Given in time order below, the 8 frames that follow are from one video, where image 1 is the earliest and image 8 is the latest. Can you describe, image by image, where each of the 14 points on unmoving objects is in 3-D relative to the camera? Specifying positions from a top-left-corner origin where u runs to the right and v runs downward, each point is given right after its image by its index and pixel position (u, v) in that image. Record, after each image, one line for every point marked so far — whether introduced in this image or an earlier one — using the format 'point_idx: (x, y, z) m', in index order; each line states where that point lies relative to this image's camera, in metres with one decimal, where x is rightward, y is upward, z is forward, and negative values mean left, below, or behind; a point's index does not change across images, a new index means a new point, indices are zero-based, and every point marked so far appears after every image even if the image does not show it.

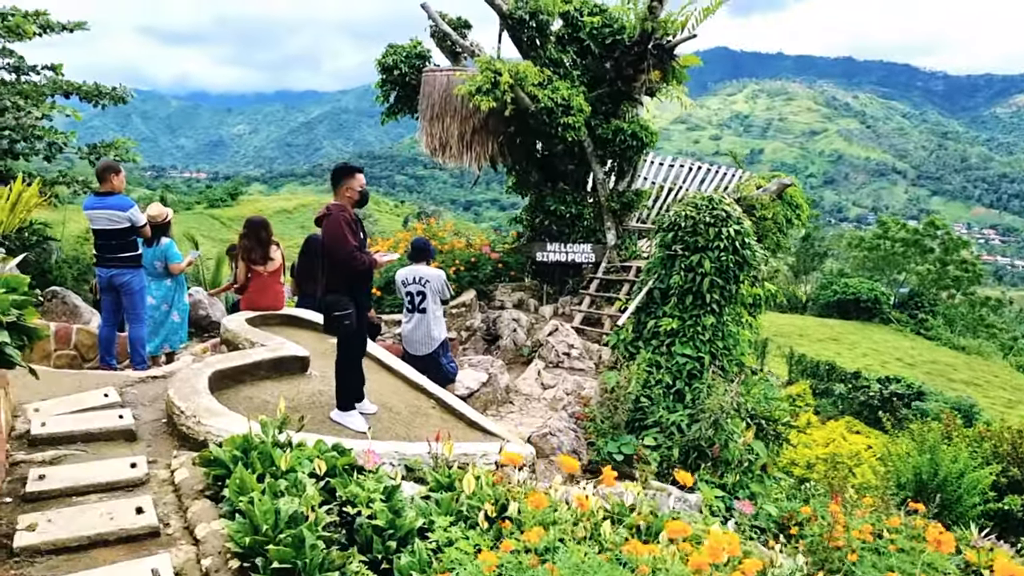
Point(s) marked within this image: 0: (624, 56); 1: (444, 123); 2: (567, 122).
0: (+1.3, +2.7, +9.7) m
1: (-0.8, +1.9, +9.6) m
2: (+0.6, +1.8, +9.1) m
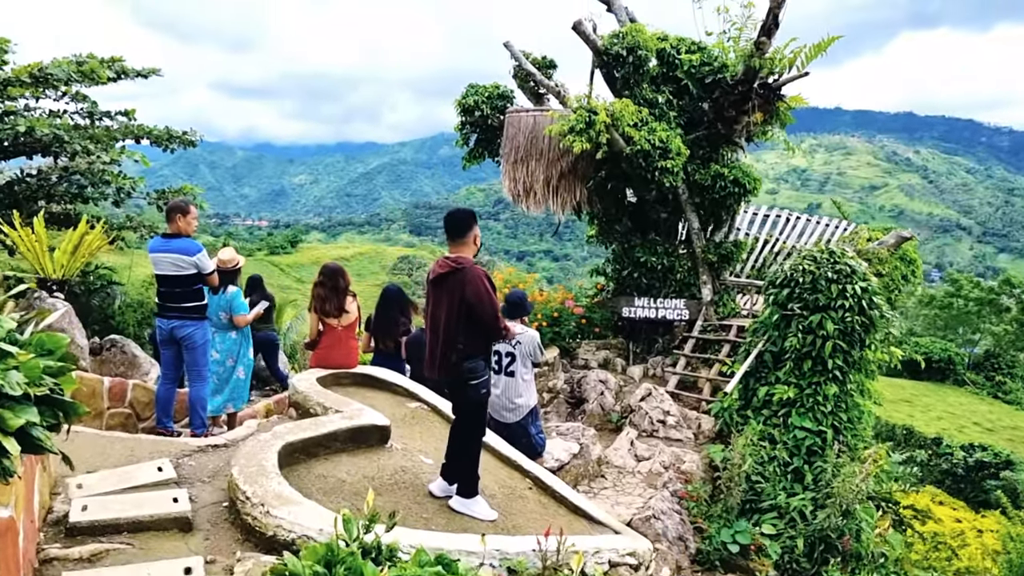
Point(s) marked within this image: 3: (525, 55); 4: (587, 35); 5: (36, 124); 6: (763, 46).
0: (+2.3, +2.0, +9.0) m
1: (+0.2, +1.3, +8.9) m
2: (+1.5, +1.2, +8.4) m
3: (+0.2, +2.8, +10.1) m
4: (+0.7, +2.4, +8.2) m
5: (-5.0, +1.7, +9.1) m
6: (+2.5, +2.4, +8.4) m
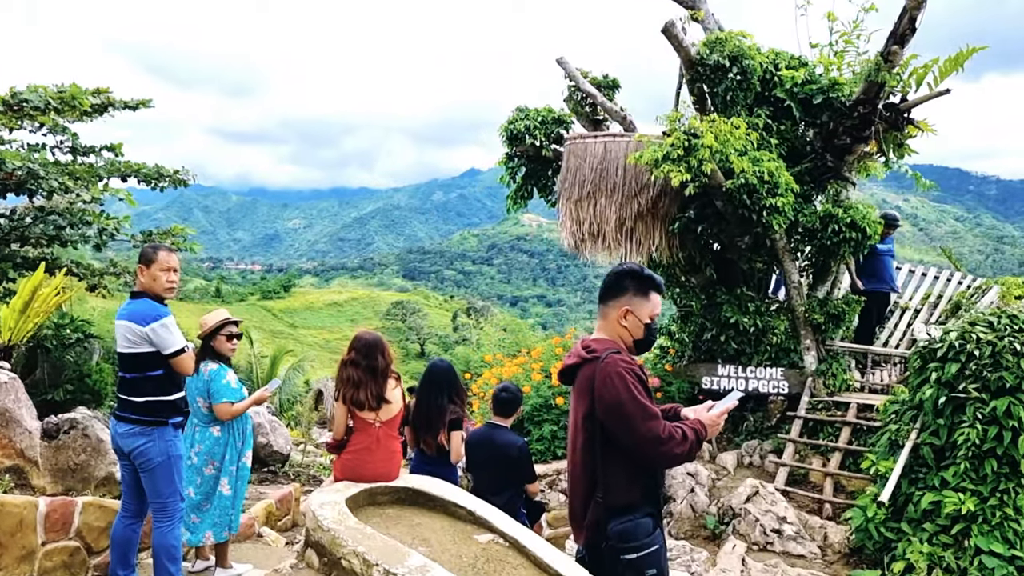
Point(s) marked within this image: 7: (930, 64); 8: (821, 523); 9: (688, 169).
0: (+2.8, +1.4, +7.3) m
1: (+0.7, +0.7, +7.2) m
2: (+2.0, +0.7, +6.6) m
3: (+0.7, +2.1, +8.4) m
4: (+1.3, +1.9, +6.5) m
5: (-4.4, +1.2, +7.3) m
6: (+3.0, +1.8, +6.8) m
7: (+3.5, +1.9, +7.1) m
8: (+2.3, -1.8, +6.4) m
9: (+1.3, +0.9, +6.2) m
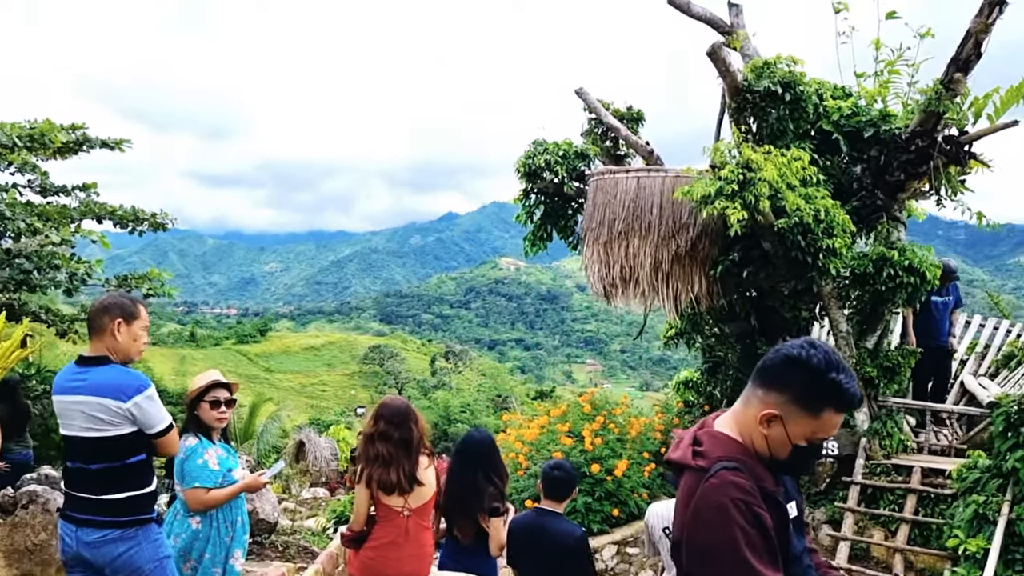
0: (+3.0, +1.0, +6.7) m
1: (+0.9, +0.3, +6.5) m
2: (+2.2, +0.3, +6.0) m
3: (+0.8, +1.7, +7.8) m
4: (+1.5, +1.5, +5.9) m
5: (-4.3, +0.8, +6.5) m
6: (+3.2, +1.5, +6.2) m
7: (+3.7, +1.5, +6.5) m
8: (+2.5, -2.1, +5.6) m
9: (+1.5, +0.5, +5.5) m
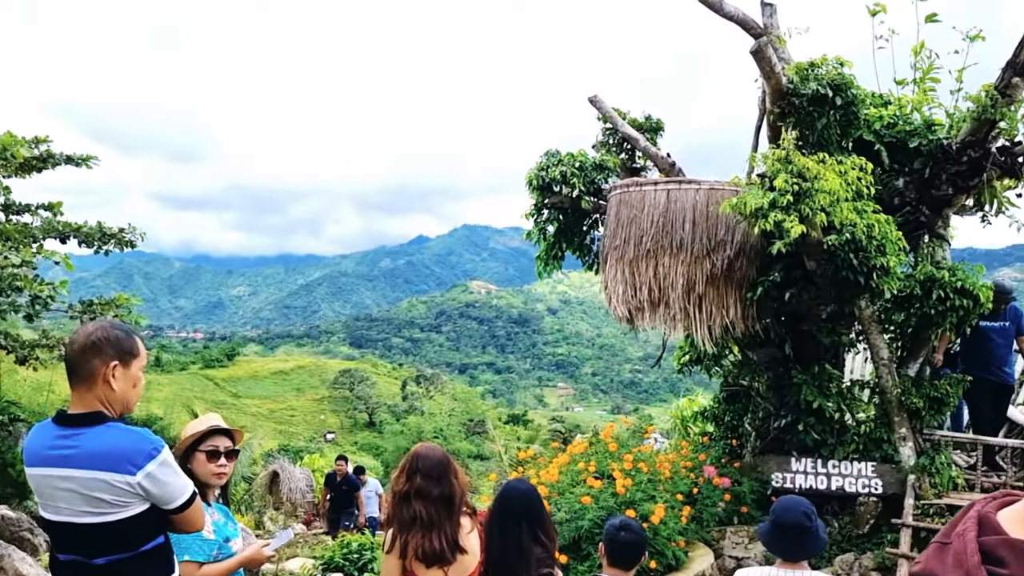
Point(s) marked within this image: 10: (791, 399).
0: (+3.1, +0.9, +6.2) m
1: (+1.0, +0.1, +5.9) m
2: (+2.4, +0.1, +5.4) m
3: (+0.9, +1.5, +7.2) m
4: (+1.6, +1.4, +5.4) m
5: (-4.1, +0.6, +5.7) m
6: (+3.4, +1.3, +5.7) m
7: (+3.8, +1.3, +6.0) m
8: (+2.7, -2.3, +5.0) m
9: (+1.6, +0.4, +4.9) m
10: (+2.2, -0.9, +6.6) m
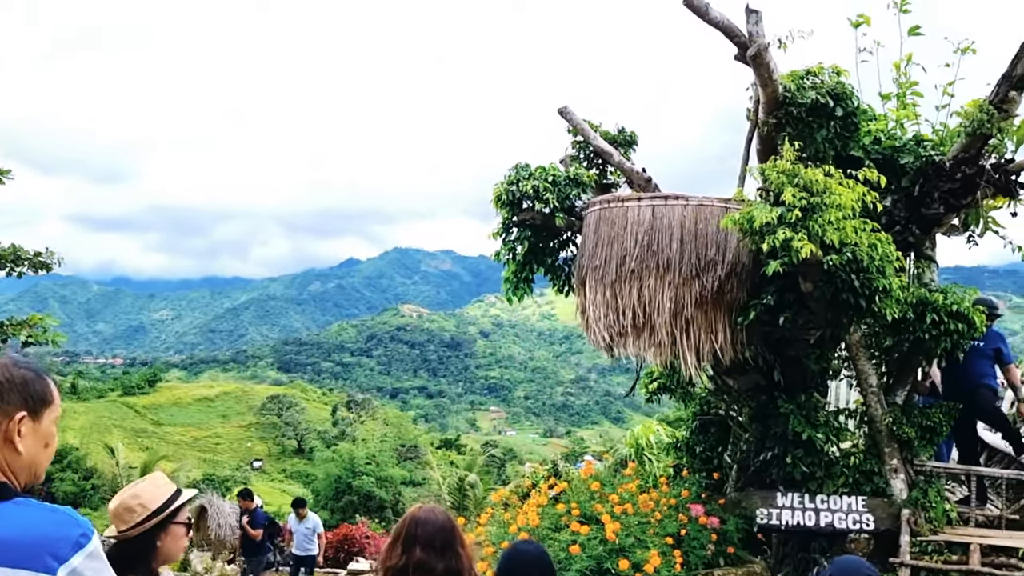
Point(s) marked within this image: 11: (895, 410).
0: (+2.9, +0.7, +5.9) m
1: (+0.8, 0.0, +5.4) m
2: (+2.2, 0.0, +5.1) m
3: (+0.6, +1.3, +6.8) m
4: (+1.5, +1.3, +5.0) m
5: (-4.3, +0.5, +4.9) m
6: (+3.2, +1.2, +5.5) m
7: (+3.6, +1.2, +5.8) m
8: (+2.6, -2.4, +4.6) m
9: (+1.5, +0.3, +4.5) m
10: (+1.9, -1.0, +6.2) m
11: (+2.8, -0.9, +6.1) m
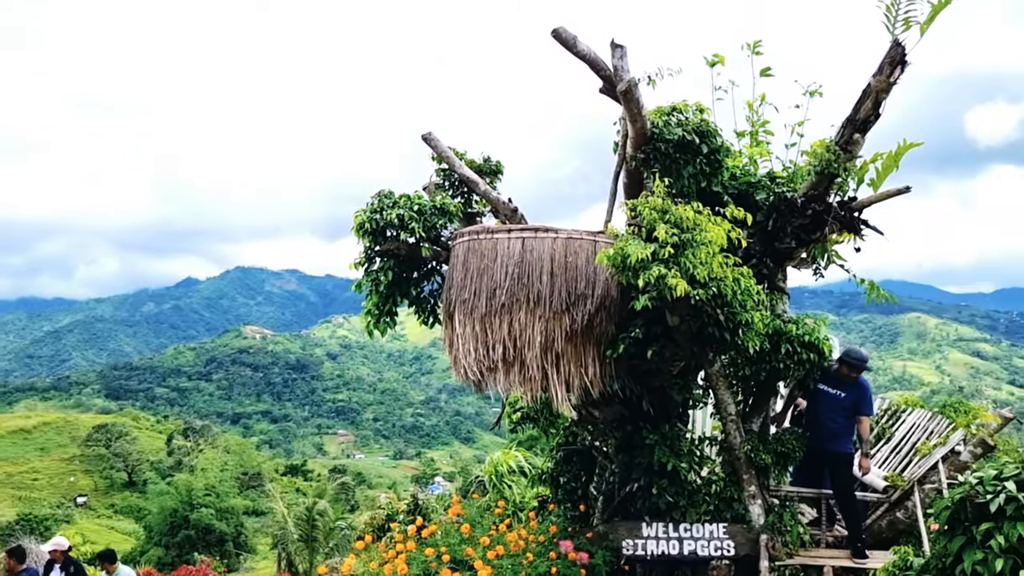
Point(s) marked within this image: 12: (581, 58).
0: (+1.9, +0.5, +6.1) m
1: (0.0, -0.2, +5.3) m
2: (+1.5, -0.2, +5.2) m
3: (-0.4, +1.0, +6.6) m
4: (+0.7, +1.1, +5.0) m
5: (-4.9, +0.3, +3.9) m
6: (+2.3, +1.0, +5.8) m
7: (+2.7, +1.0, +6.2) m
8: (+1.9, -2.6, +4.8) m
9: (+0.9, +0.1, +4.5) m
10: (+0.9, -1.3, +6.3) m
11: (+1.8, -1.1, +6.3) m
12: (+0.5, +1.6, +5.8) m
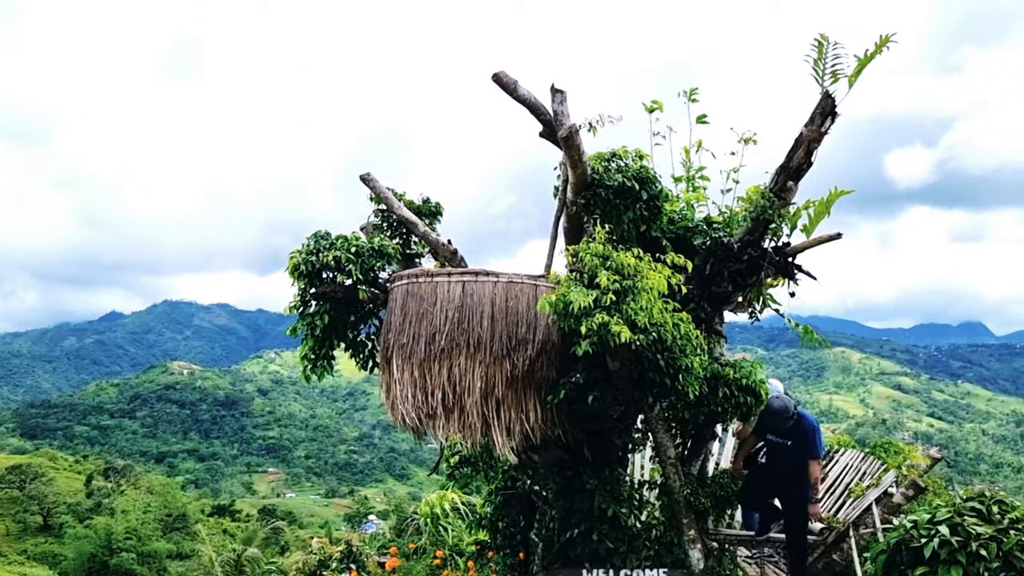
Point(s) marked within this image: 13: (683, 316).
0: (+1.5, +0.2, +6.2) m
1: (-0.4, -0.5, +5.2) m
2: (+1.1, -0.5, +5.2) m
3: (-0.9, +0.7, +6.6) m
4: (+0.4, +0.8, +5.0) m
5: (-5.2, +0.1, +3.4) m
6: (+1.9, +0.7, +5.9) m
7: (+2.2, +0.6, +6.4) m
8: (+1.5, -2.8, +4.7) m
9: (+0.5, -0.2, +4.5) m
10: (+0.5, -1.6, +6.2) m
11: (+1.3, -1.4, +6.3) m
12: (+0.1, +1.3, +5.8) m
13: (+1.0, -0.2, +5.2) m
